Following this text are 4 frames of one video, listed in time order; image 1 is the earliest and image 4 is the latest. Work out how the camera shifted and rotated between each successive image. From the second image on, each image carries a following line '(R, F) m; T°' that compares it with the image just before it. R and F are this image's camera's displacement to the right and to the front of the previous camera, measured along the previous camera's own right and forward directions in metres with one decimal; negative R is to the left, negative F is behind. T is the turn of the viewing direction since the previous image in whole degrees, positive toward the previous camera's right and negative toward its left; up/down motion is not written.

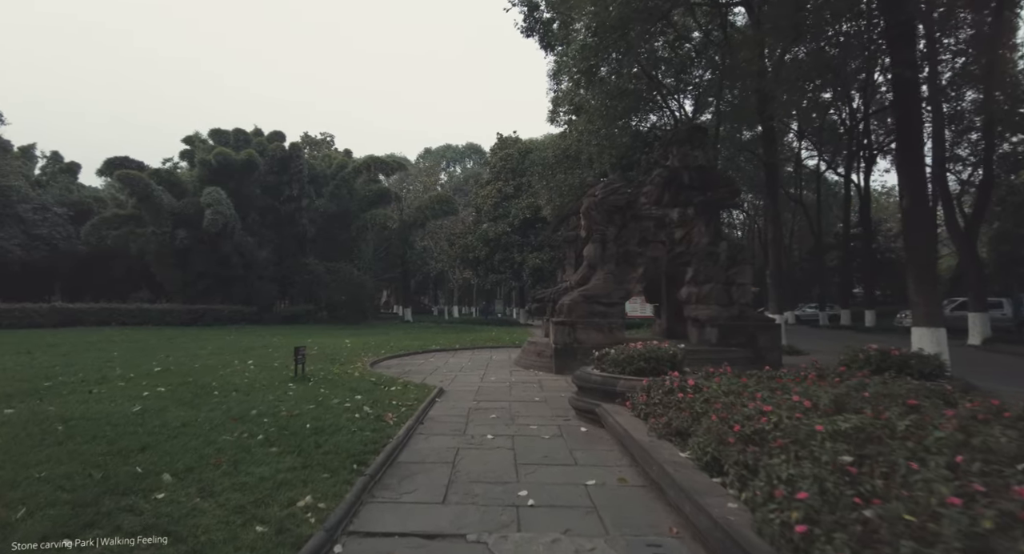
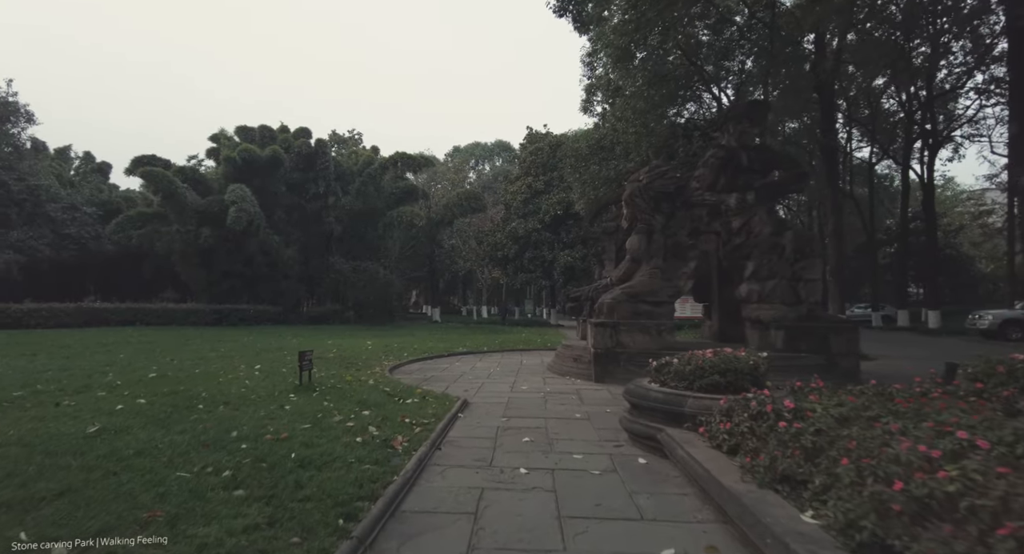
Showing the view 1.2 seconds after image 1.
(-0.1, +1.2) m; -3°
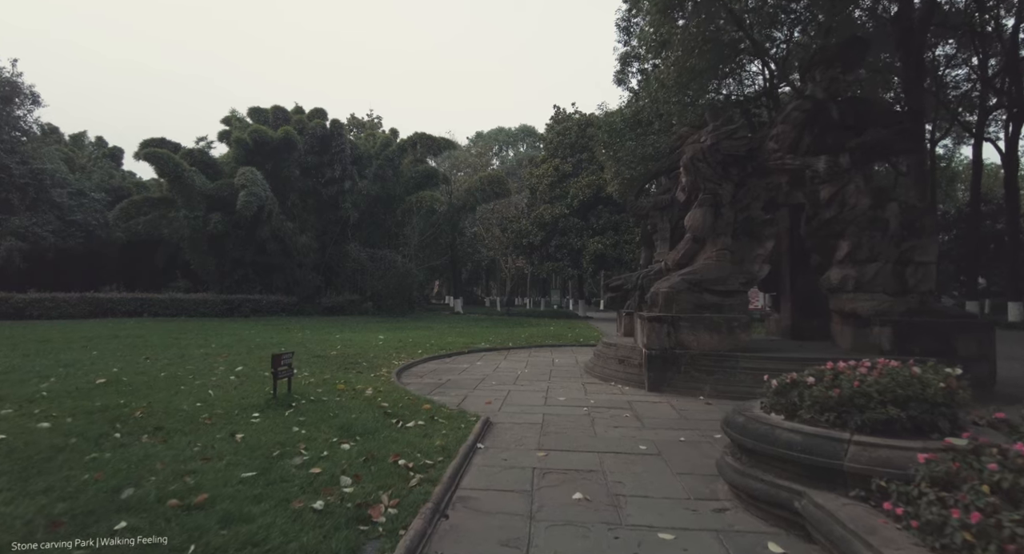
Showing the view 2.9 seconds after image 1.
(-0.1, +1.7) m; -3°
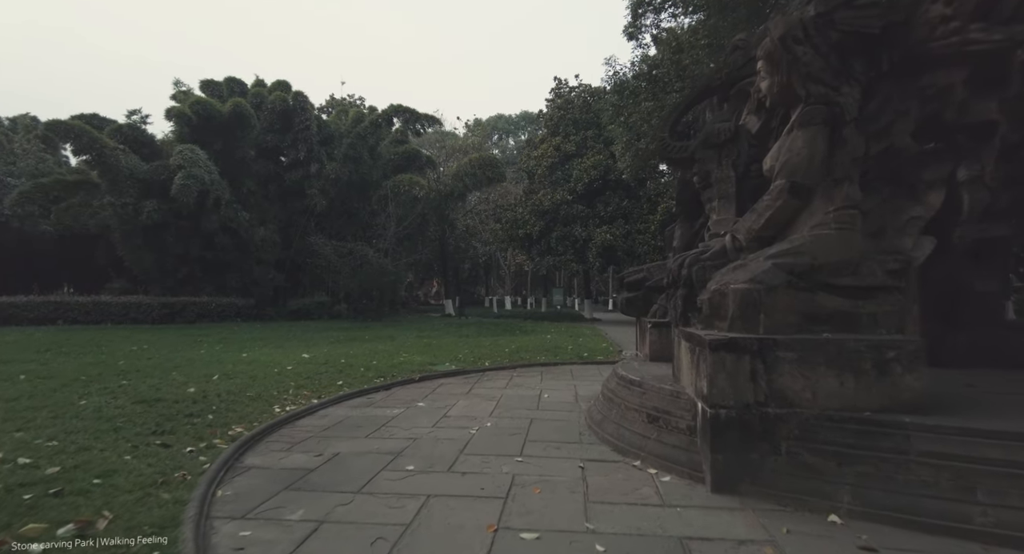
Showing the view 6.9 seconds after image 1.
(+0.6, +3.8) m; -1°
